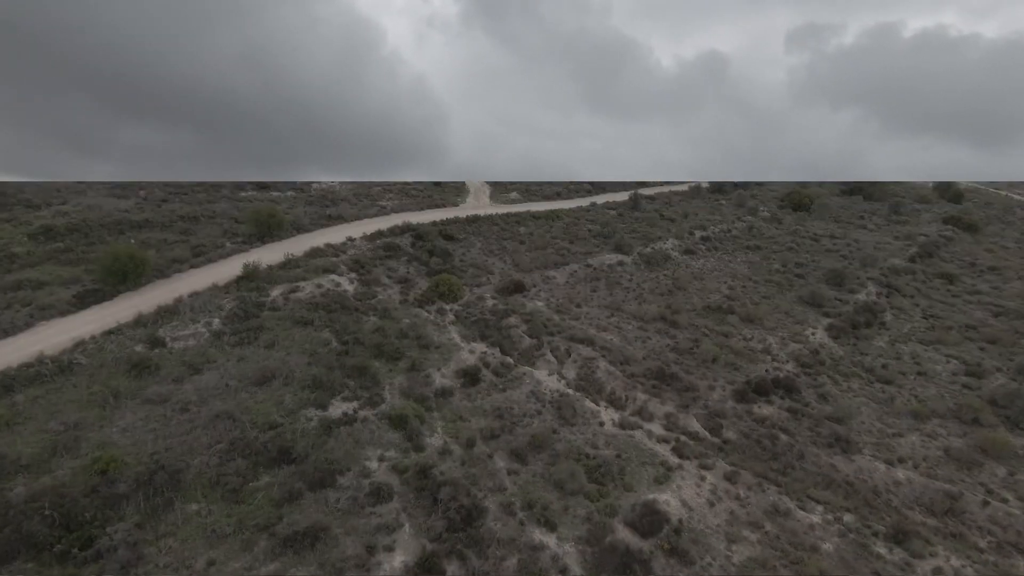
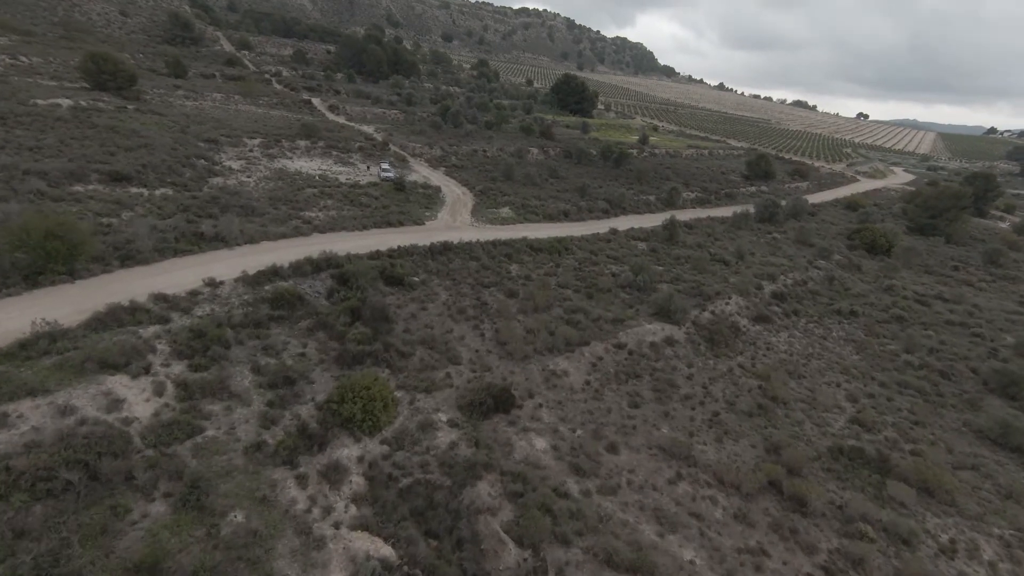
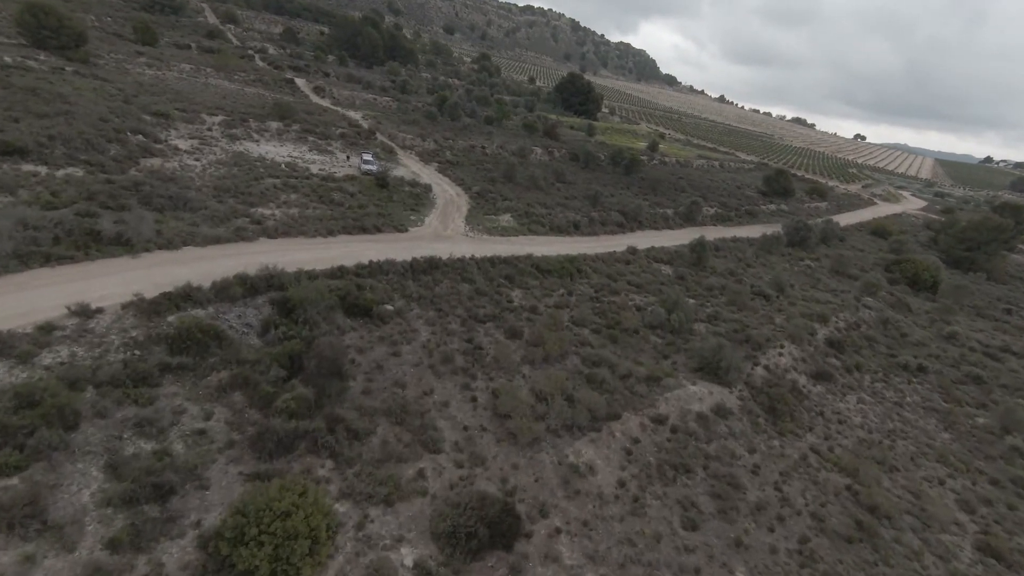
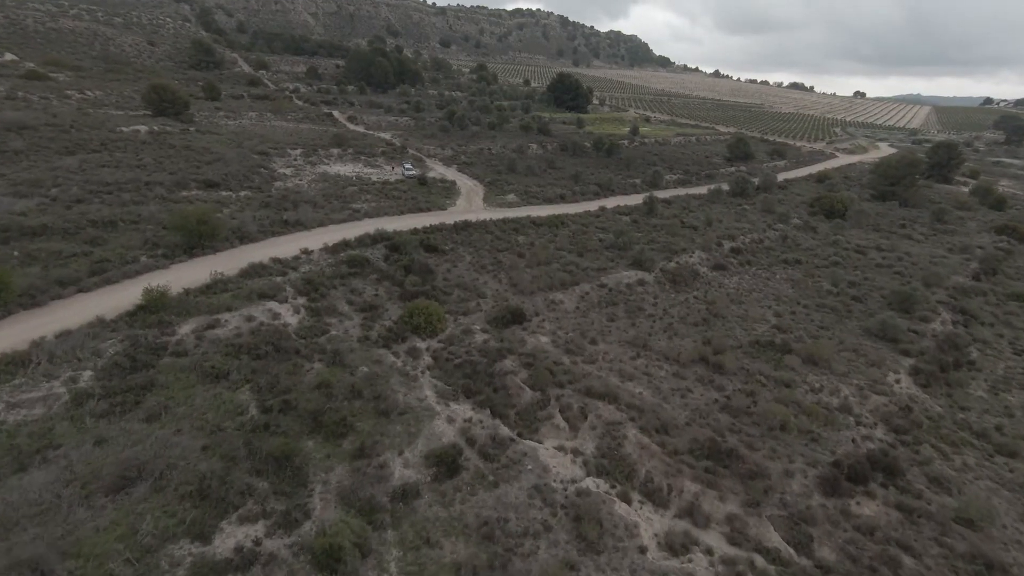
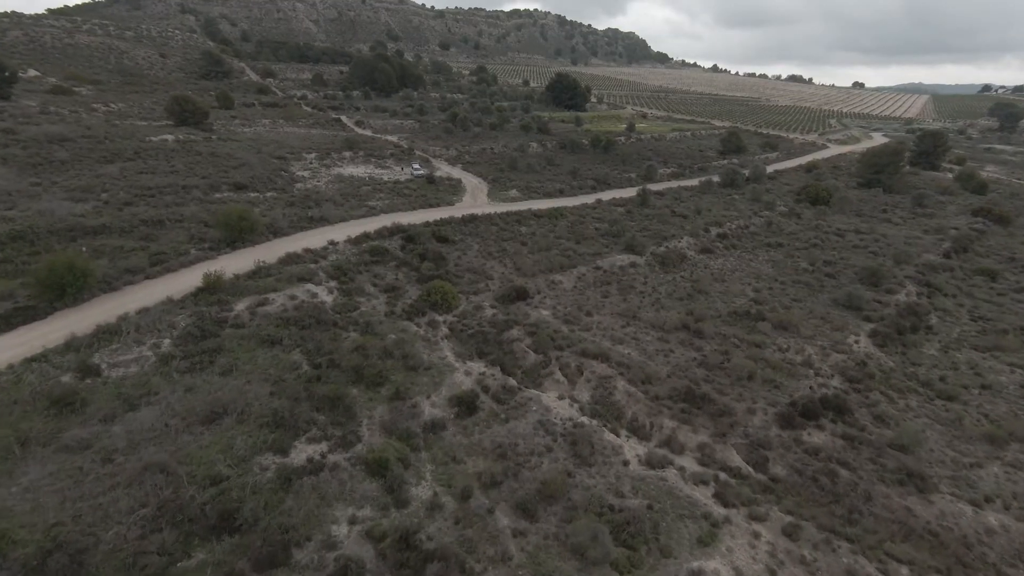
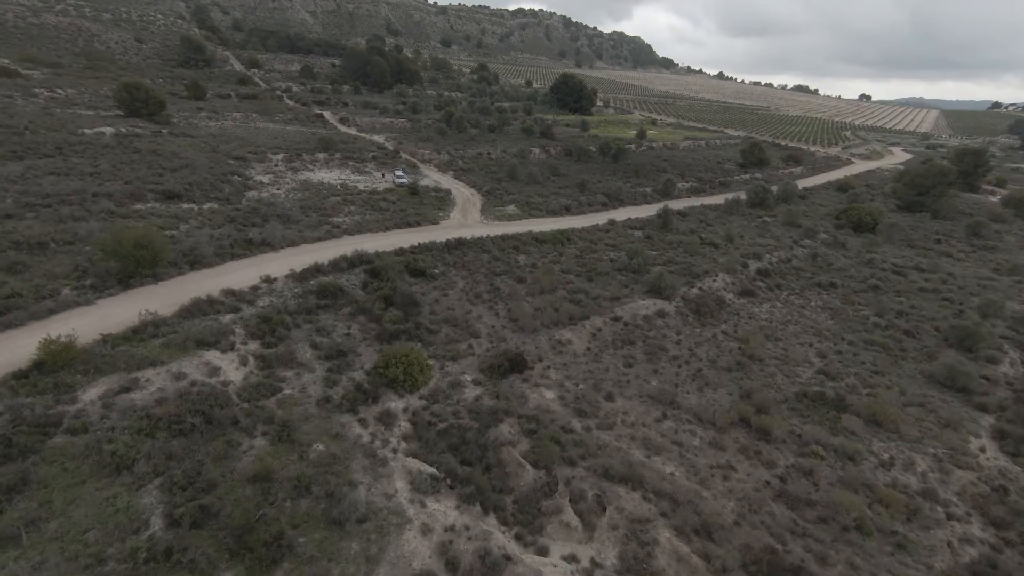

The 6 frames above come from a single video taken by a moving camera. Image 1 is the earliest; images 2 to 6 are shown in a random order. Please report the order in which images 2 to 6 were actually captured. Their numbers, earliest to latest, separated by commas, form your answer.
5, 4, 6, 2, 3
